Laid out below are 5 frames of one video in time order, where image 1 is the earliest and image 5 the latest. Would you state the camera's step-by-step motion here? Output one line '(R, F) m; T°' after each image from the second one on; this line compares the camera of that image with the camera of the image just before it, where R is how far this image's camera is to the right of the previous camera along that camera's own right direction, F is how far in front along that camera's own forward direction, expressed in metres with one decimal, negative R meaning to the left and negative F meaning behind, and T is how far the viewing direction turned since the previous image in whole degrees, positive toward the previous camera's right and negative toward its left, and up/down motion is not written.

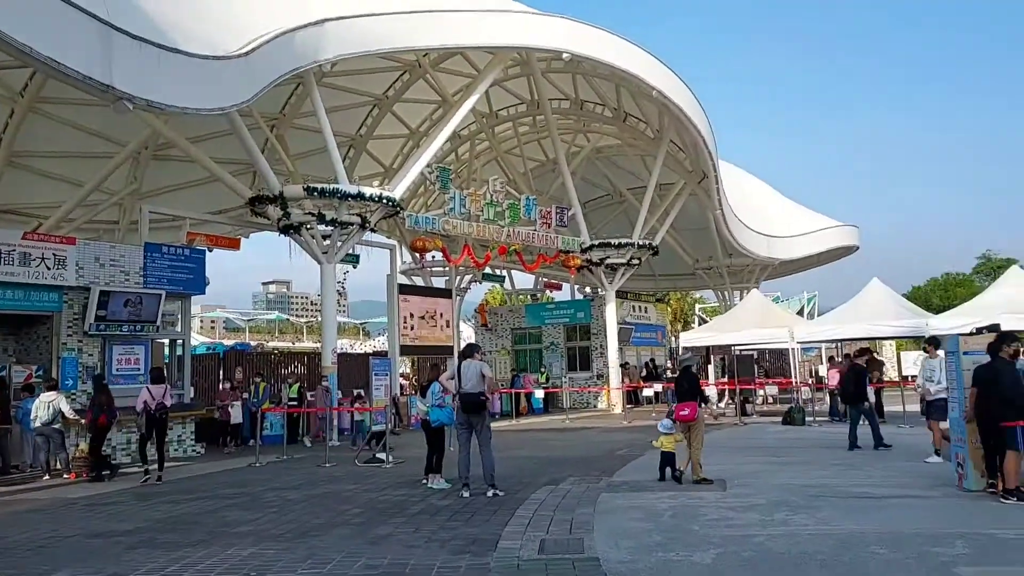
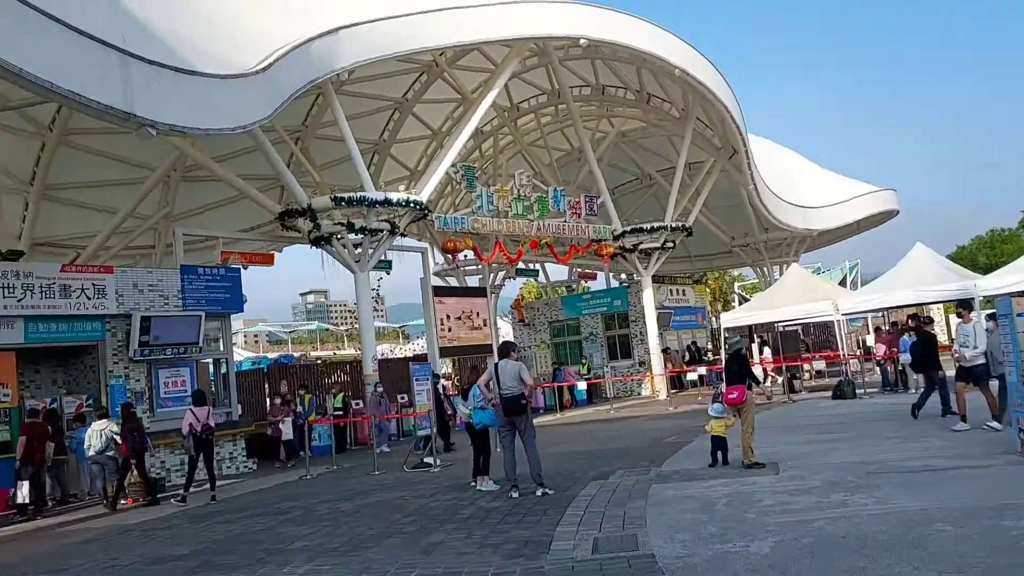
(0.0, +0.1) m; -3°
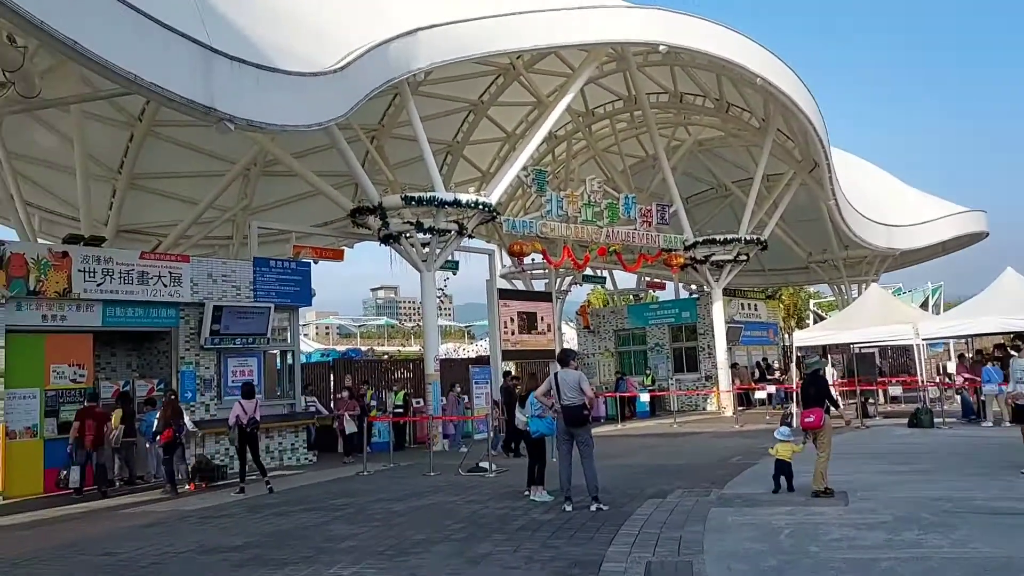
(0.0, +0.2) m; -5°
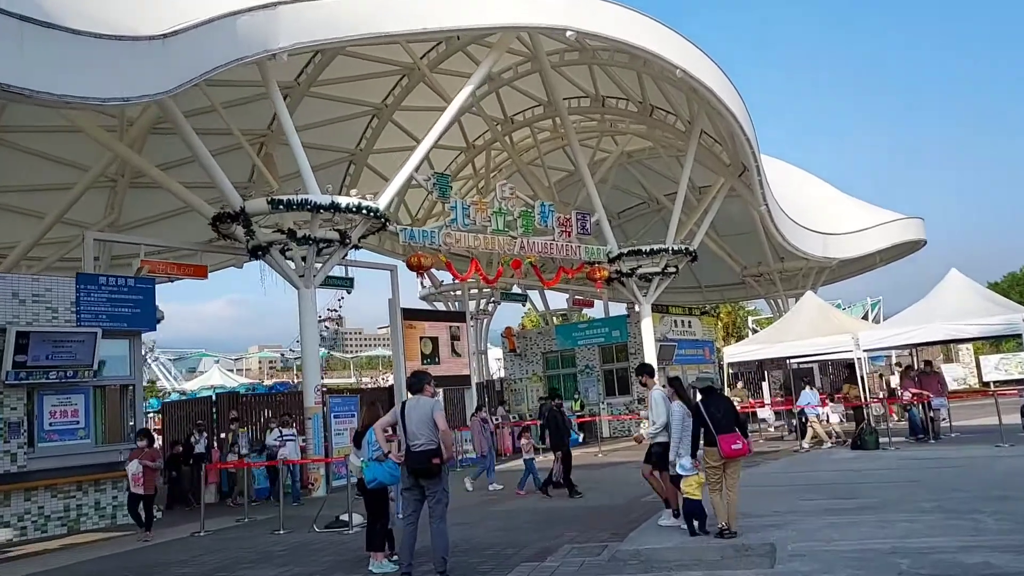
(+1.3, +2.6) m; +4°
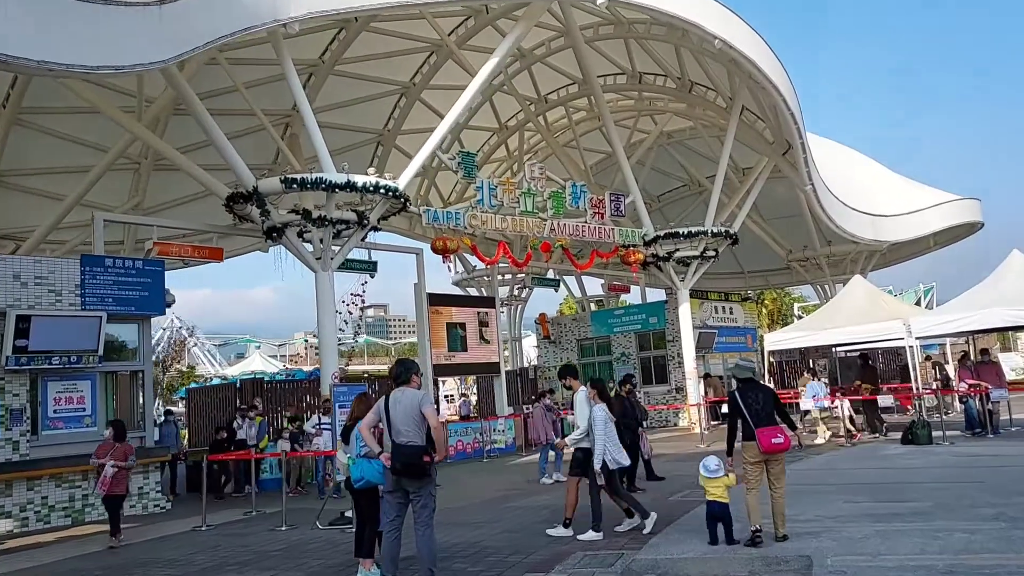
(+0.4, +0.9) m; -3°
